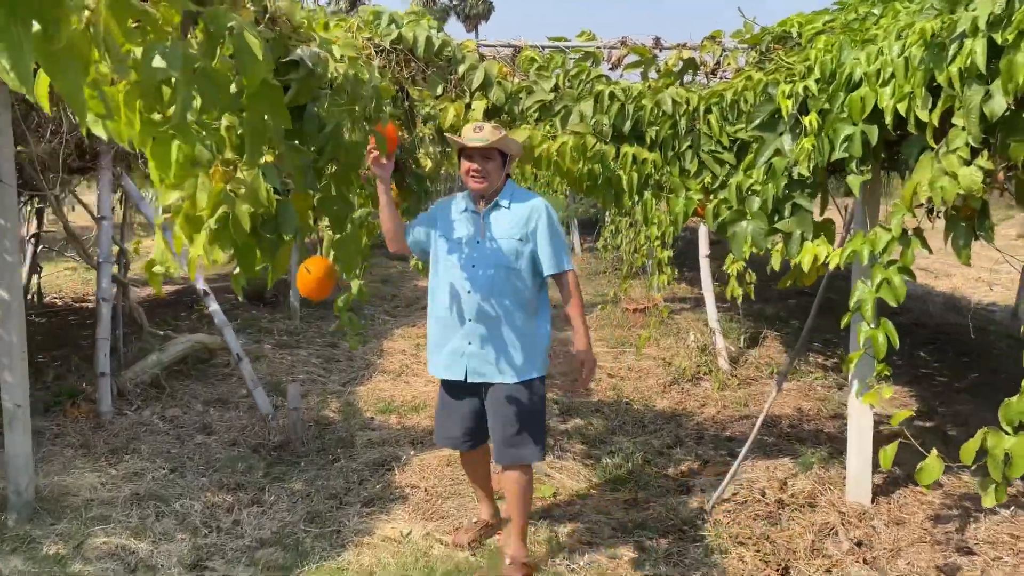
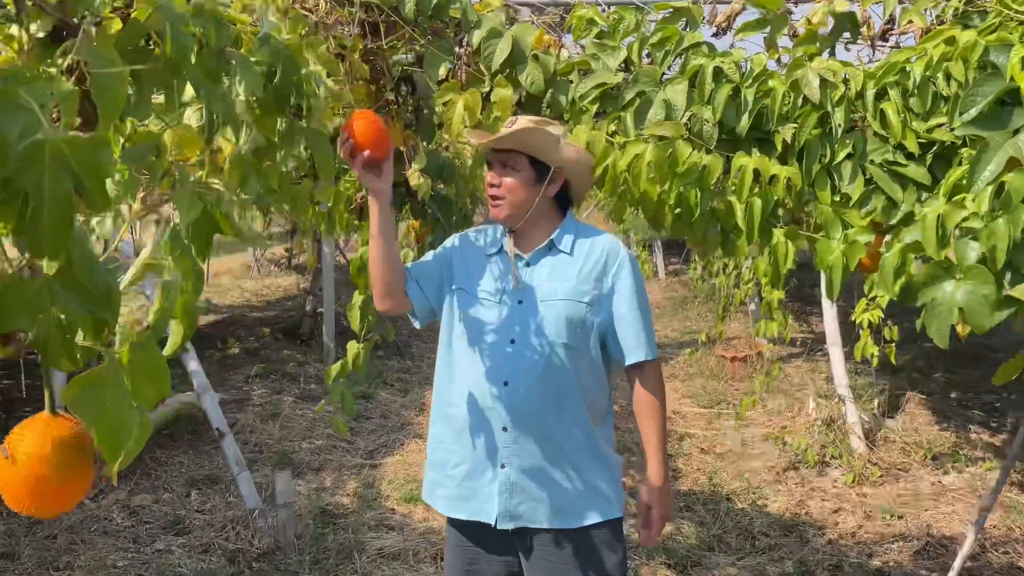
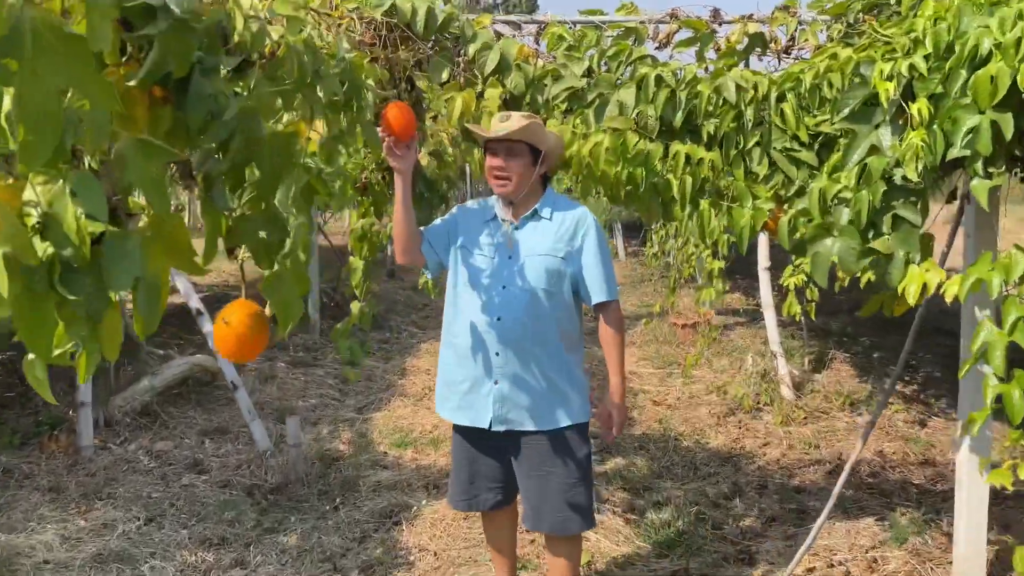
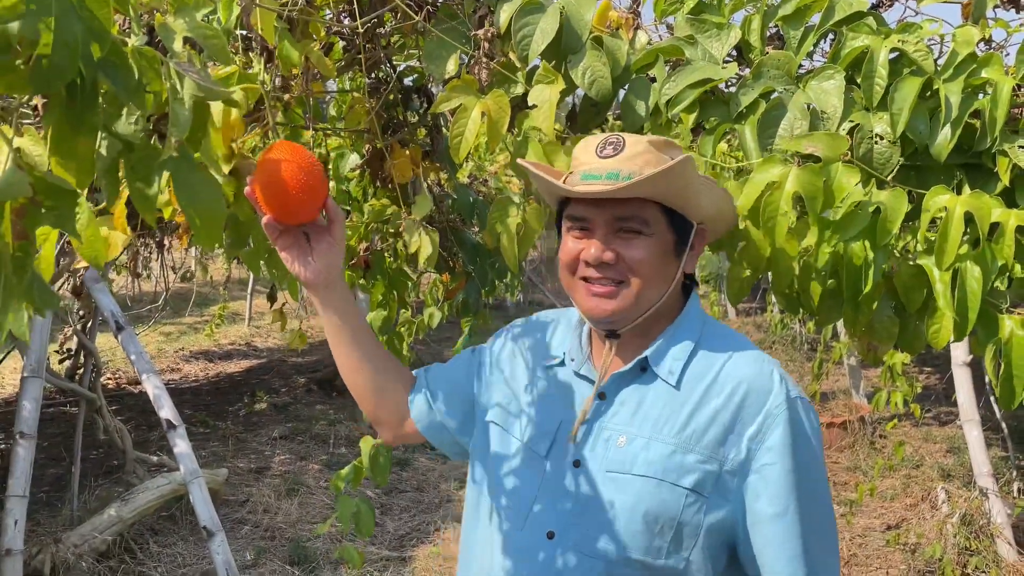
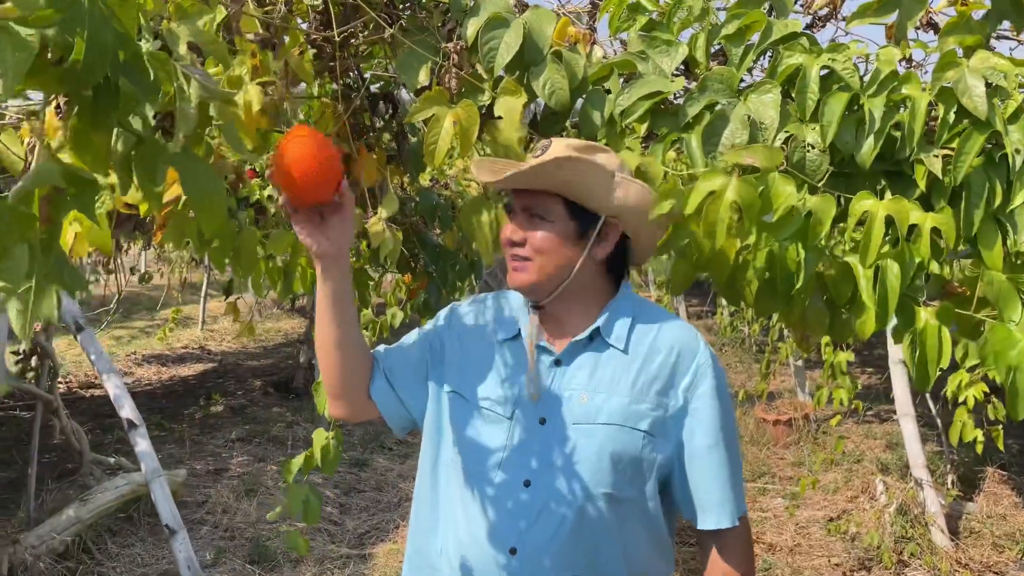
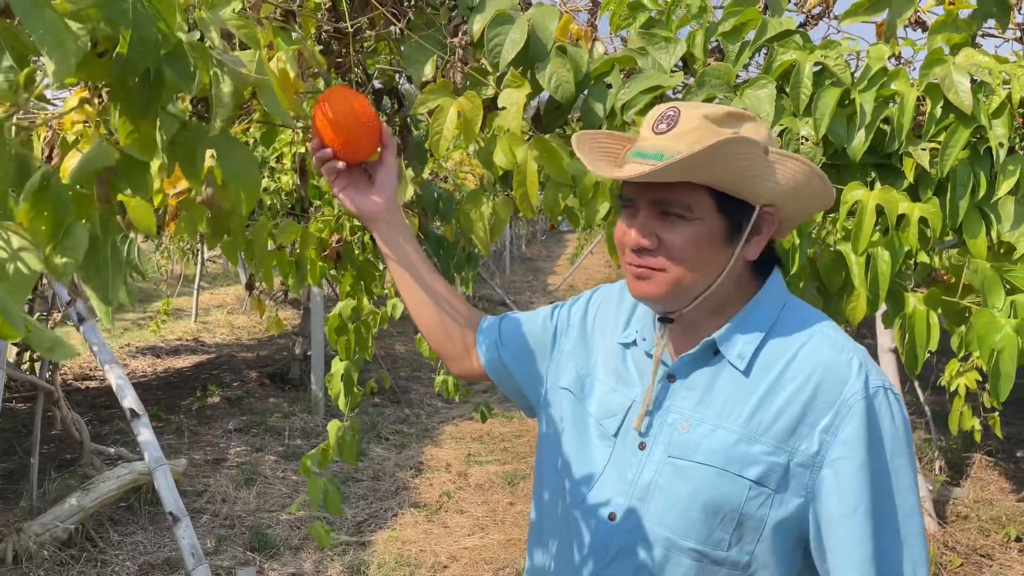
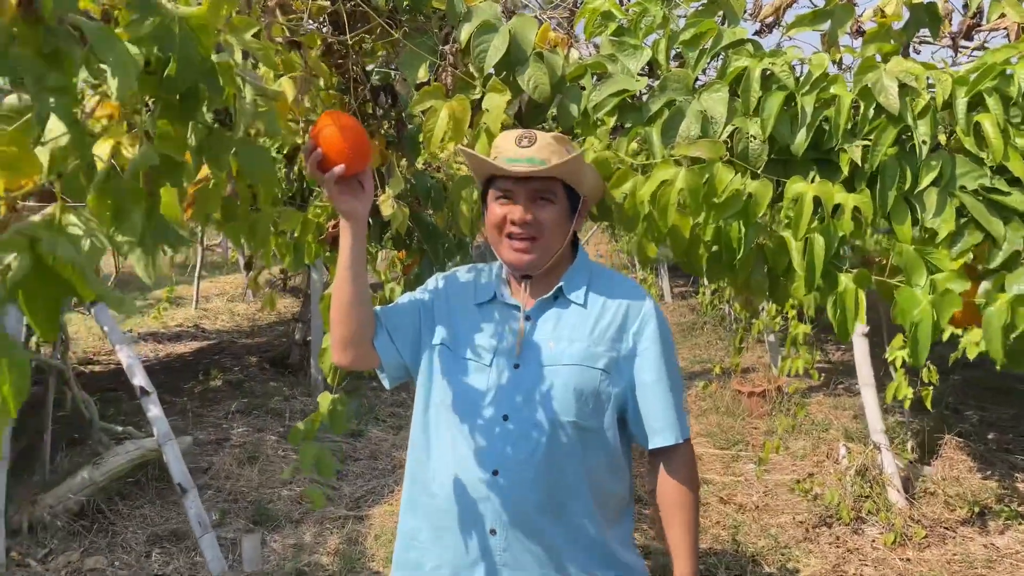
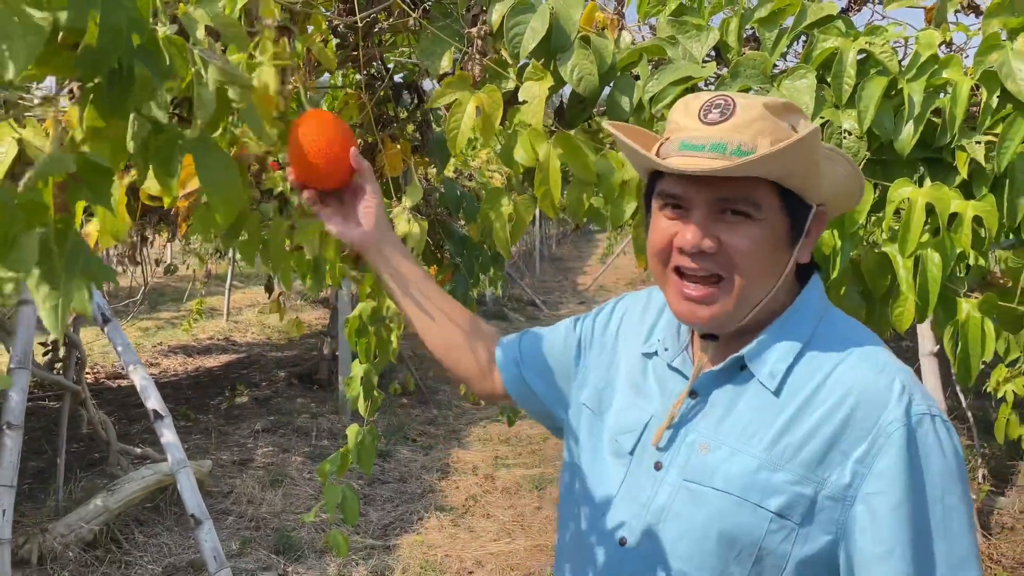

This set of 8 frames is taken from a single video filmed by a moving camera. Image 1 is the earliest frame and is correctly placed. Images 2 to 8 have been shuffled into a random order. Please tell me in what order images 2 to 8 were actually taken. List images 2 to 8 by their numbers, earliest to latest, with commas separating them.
3, 2, 7, 5, 4, 8, 6
